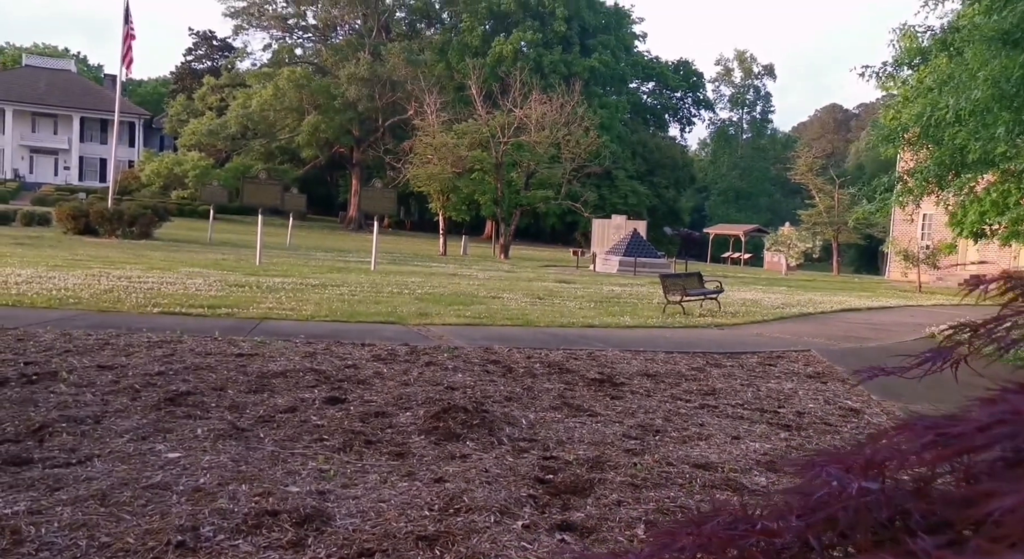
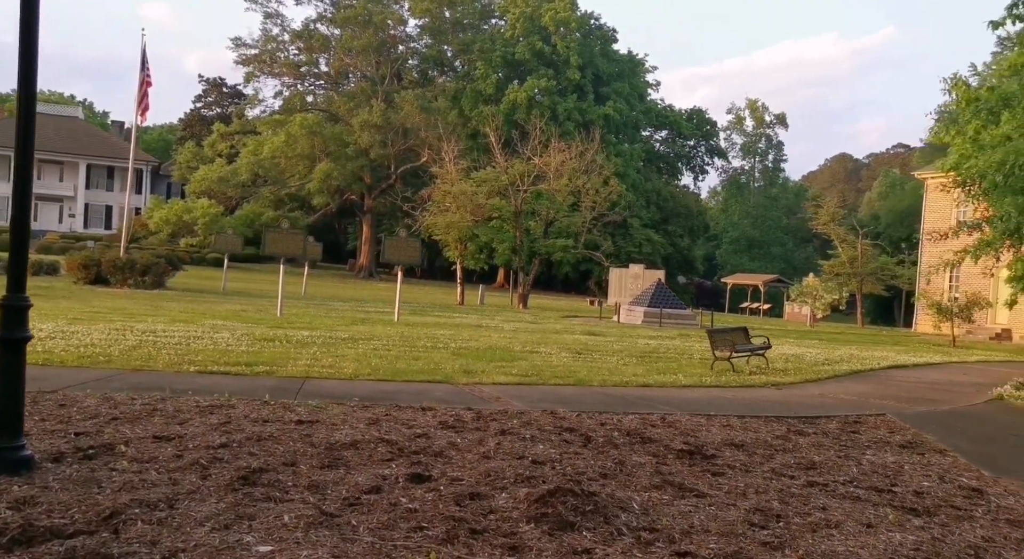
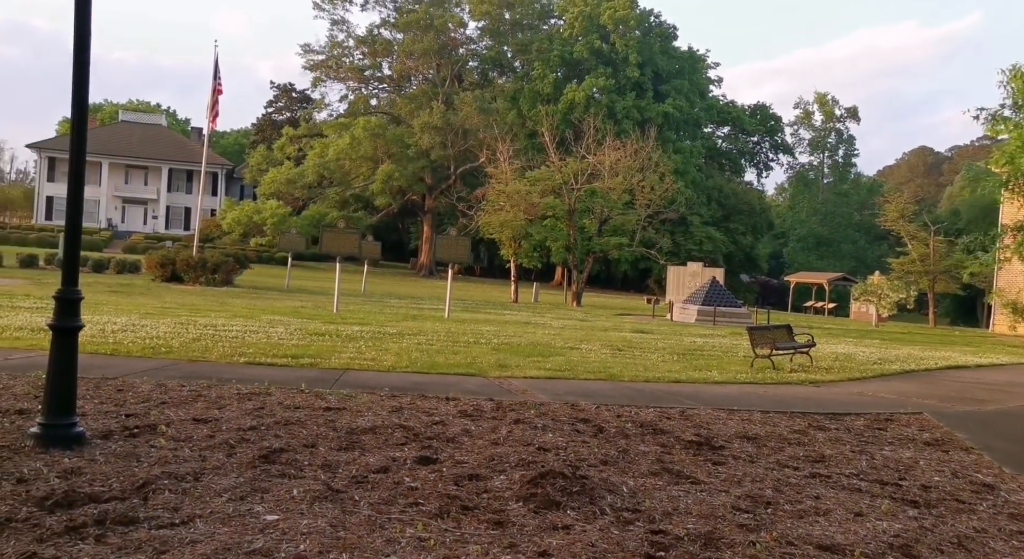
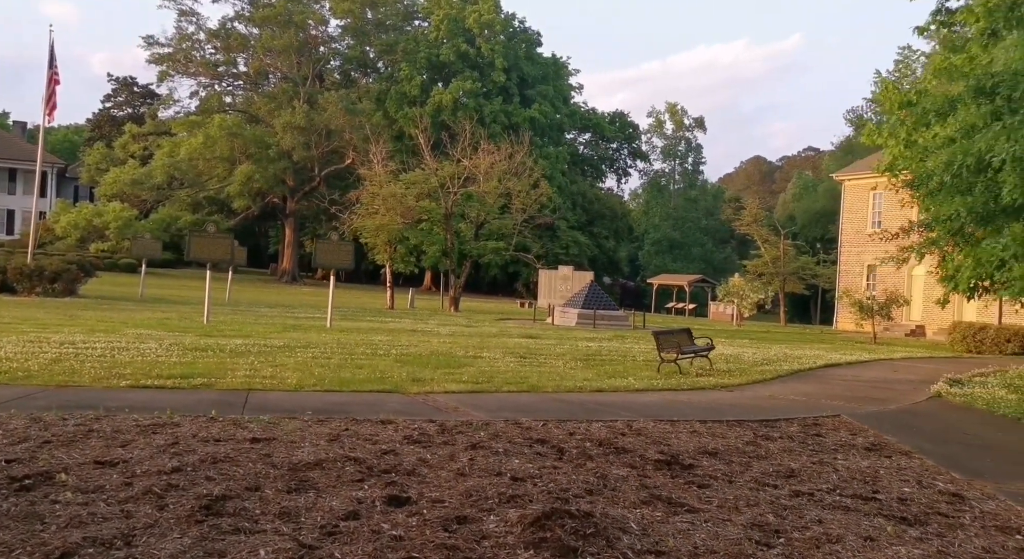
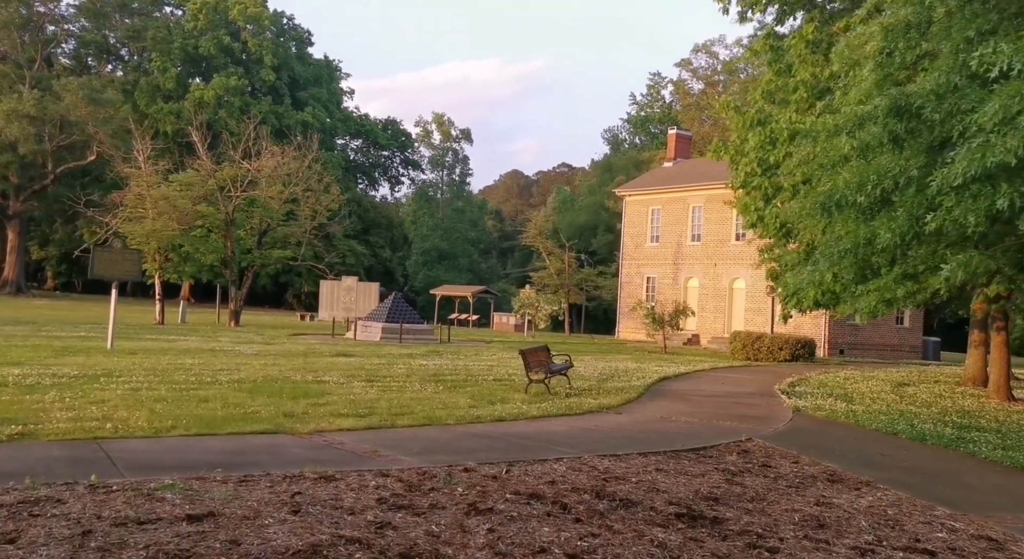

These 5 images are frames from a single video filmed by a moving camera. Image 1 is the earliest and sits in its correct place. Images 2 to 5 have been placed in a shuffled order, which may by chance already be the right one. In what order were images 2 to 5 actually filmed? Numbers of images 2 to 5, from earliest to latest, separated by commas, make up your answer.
3, 2, 4, 5
